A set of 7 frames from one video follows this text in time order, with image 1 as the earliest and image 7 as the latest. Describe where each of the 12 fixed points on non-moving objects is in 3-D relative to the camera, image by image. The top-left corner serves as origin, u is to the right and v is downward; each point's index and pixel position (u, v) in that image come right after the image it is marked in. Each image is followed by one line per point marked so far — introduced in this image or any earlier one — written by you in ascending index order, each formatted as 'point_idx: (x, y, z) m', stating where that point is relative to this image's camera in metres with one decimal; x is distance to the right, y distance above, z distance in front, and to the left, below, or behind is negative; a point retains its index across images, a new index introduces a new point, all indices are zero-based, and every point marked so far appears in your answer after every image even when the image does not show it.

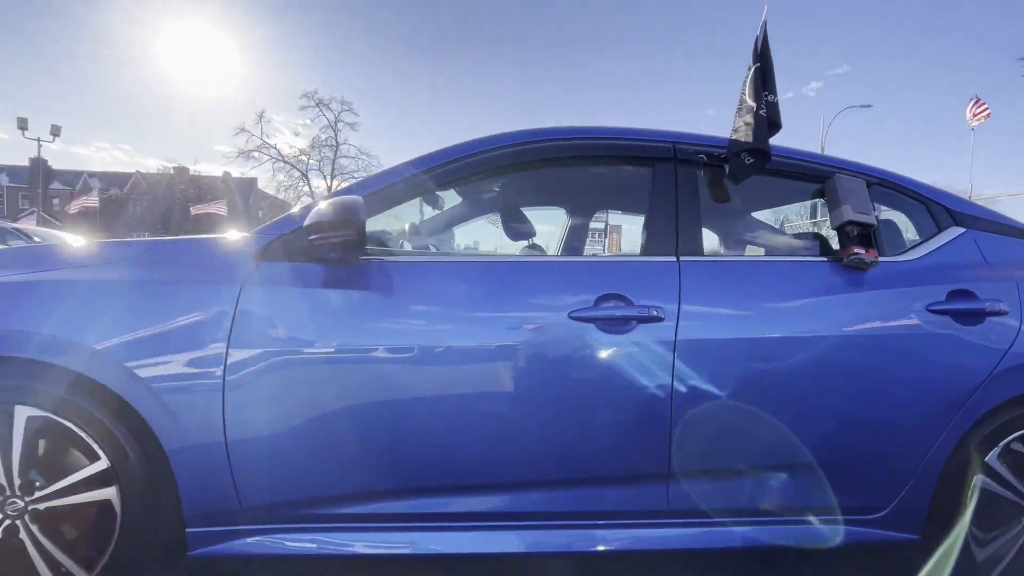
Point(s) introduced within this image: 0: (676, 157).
0: (+0.8, +0.6, +2.3) m
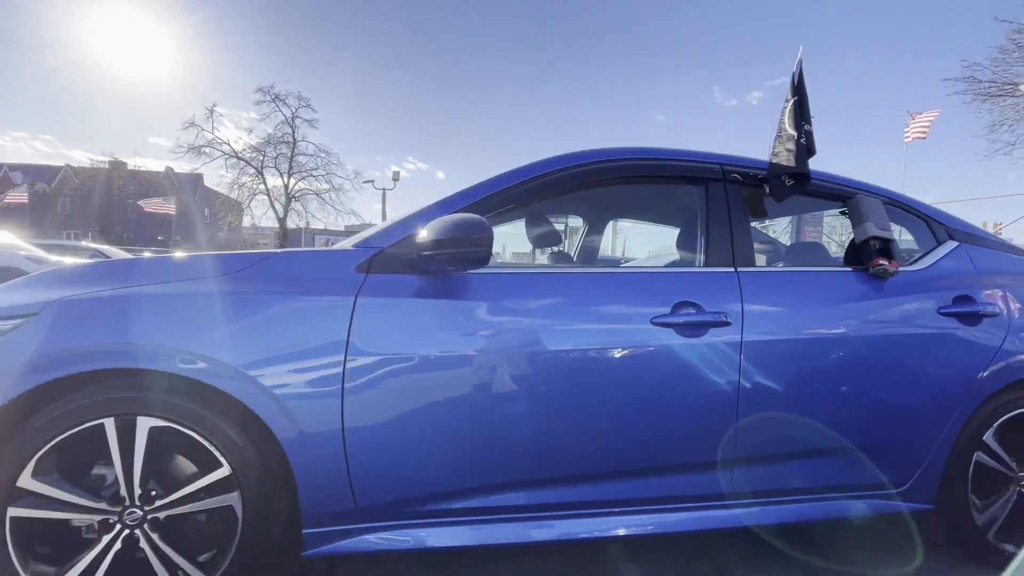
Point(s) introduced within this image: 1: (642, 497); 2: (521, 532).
0: (+1.2, +0.6, +2.6) m
1: (+0.6, -1.0, +2.2) m
2: (0.0, -1.1, +2.1) m
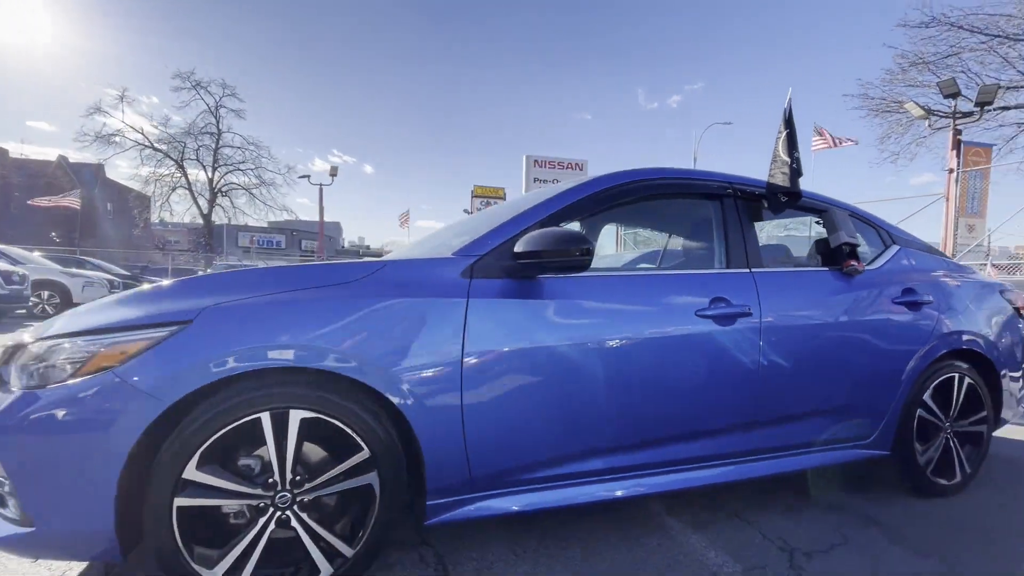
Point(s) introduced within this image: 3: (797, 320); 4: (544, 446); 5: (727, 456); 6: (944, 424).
0: (+1.5, +0.6, +3.1) m
1: (+1.0, -1.0, +2.7) m
2: (+0.4, -1.1, +2.5) m
3: (+1.7, -0.2, +2.9) m
4: (+0.2, -0.8, +2.4) m
5: (+1.3, -1.0, +2.8) m
6: (+3.0, -0.9, +3.3) m
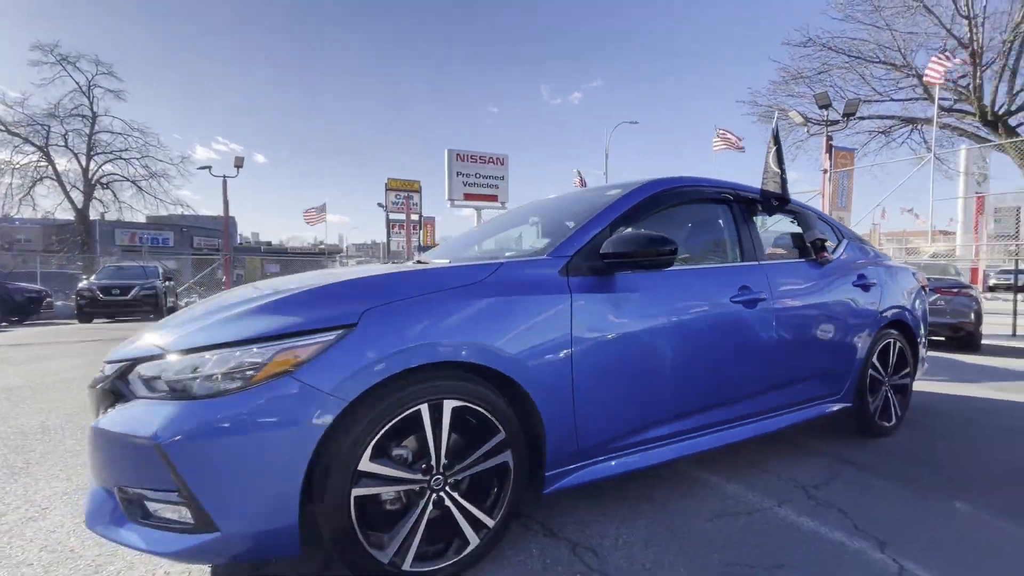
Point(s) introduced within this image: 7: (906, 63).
0: (+1.8, +0.7, +3.7) m
1: (+1.4, -0.9, +3.3) m
2: (+0.9, -1.0, +3.0) m
3: (+2.1, -0.1, +3.6) m
4: (+0.7, -0.8, +2.8) m
5: (+1.7, -0.9, +3.4) m
6: (+3.3, -0.8, +4.2) m
7: (+16.3, +9.3, +19.6) m
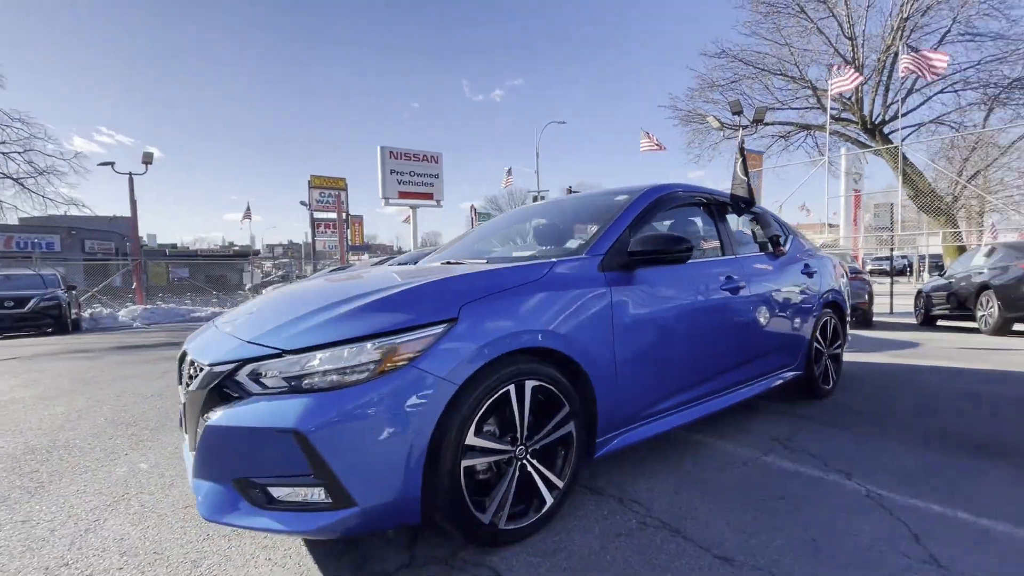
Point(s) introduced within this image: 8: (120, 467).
0: (+1.9, +0.8, +4.4) m
1: (+1.6, -0.8, +3.9) m
2: (+1.2, -1.0, +3.5) m
3: (+2.2, 0.0, +4.2) m
4: (+1.0, -0.7, +3.3) m
5: (+1.9, -0.8, +4.1) m
6: (+3.3, -0.7, +5.1) m
7: (+13.5, +9.9, +22.2) m
8: (-3.0, -1.4, +3.7) m
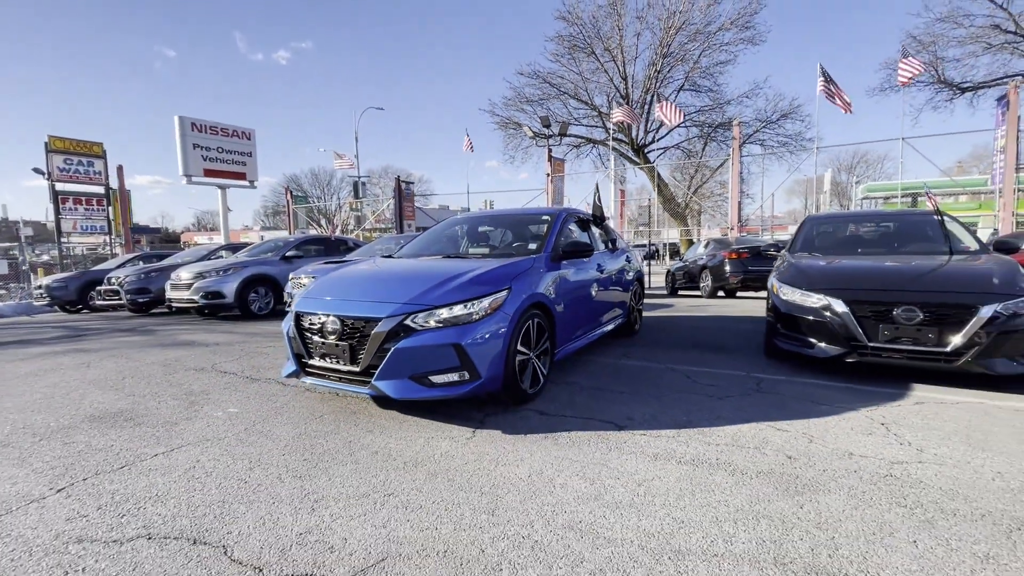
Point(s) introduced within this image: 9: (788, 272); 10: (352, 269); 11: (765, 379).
0: (+1.1, +1.1, +7.3) m
1: (+1.1, -0.6, +6.8) m
2: (+0.9, -0.7, +6.3) m
3: (+1.5, +0.3, +7.4) m
4: (+0.7, -0.5, +6.0) m
5: (+1.3, -0.6, +7.1) m
6: (+2.2, -0.3, +8.6) m
7: (+4.7, +11.0, +27.9) m
8: (-3.0, -1.3, +4.8) m
9: (+3.8, +0.2, +6.6) m
10: (-1.7, +0.2, +5.2) m
11: (+2.9, -1.0, +5.6) m
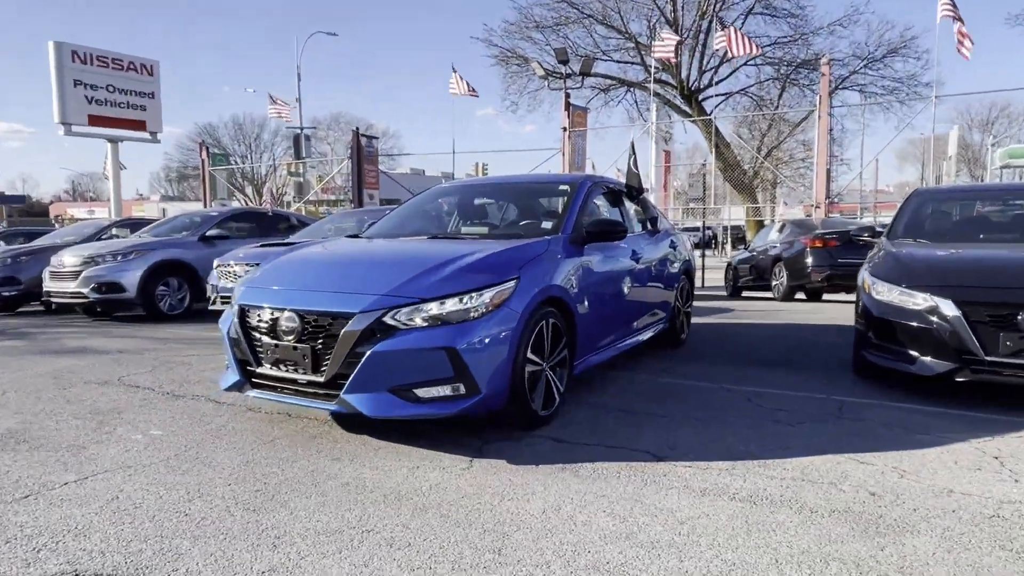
0: (+1.4, +1.2, +6.2) m
1: (+1.4, -0.4, +5.8) m
2: (+1.1, -0.6, +5.3) m
3: (+1.8, +0.4, +6.3) m
4: (+0.9, -0.4, +5.0) m
5: (+1.5, -0.4, +6.0) m
6: (+2.6, -0.1, +7.4) m
7: (+6.6, +11.9, +26.1) m
8: (-3.0, -1.1, +4.1) m
9: (+4.0, +0.3, +5.3) m
10: (-1.6, +0.3, +4.4) m
11: (+3.1, -1.0, +4.4) m
